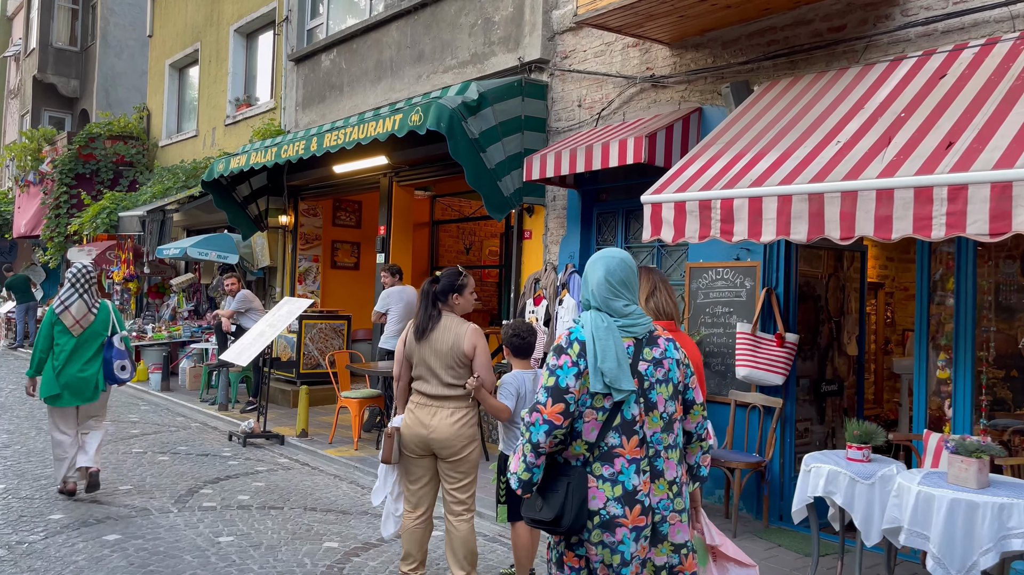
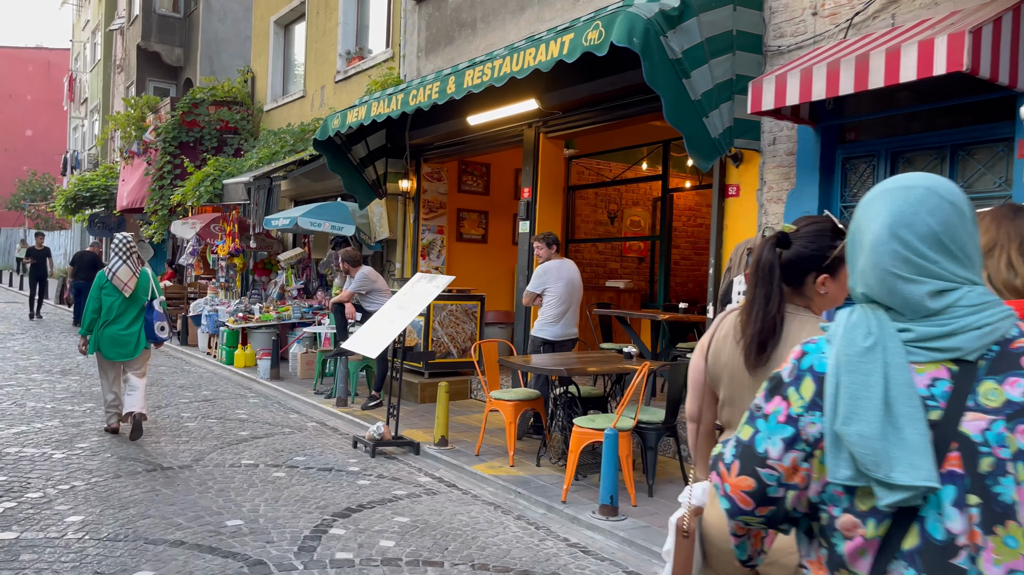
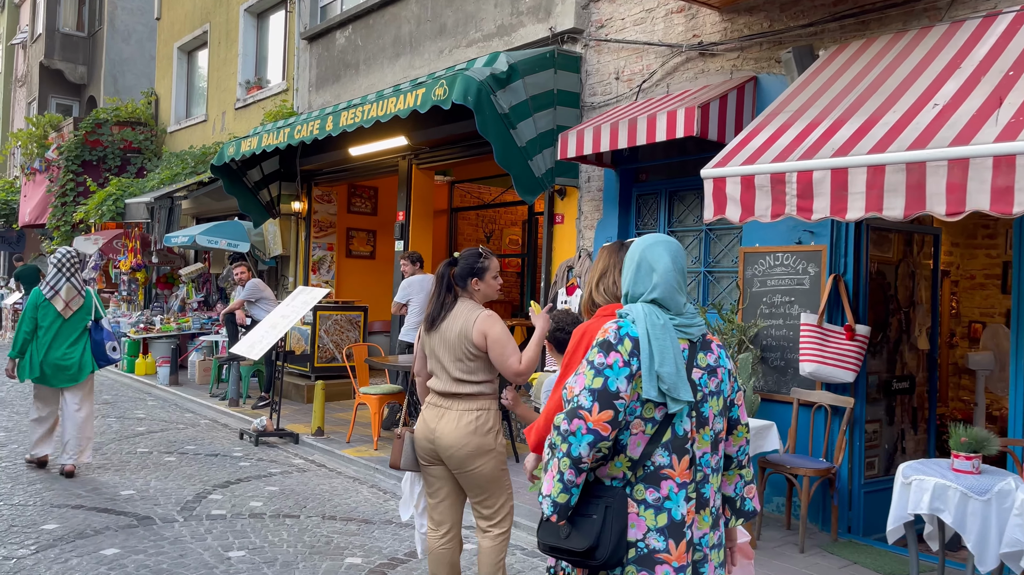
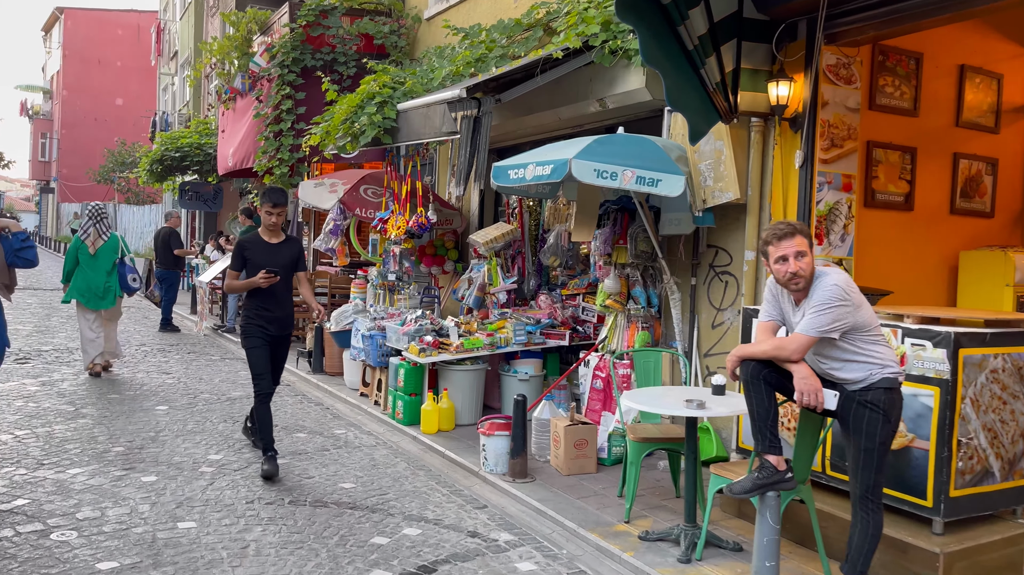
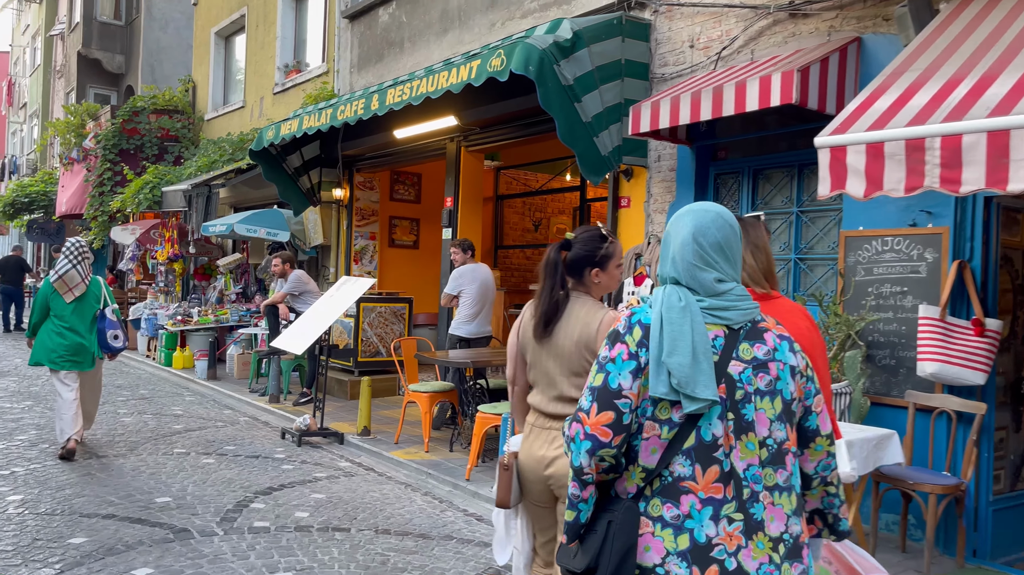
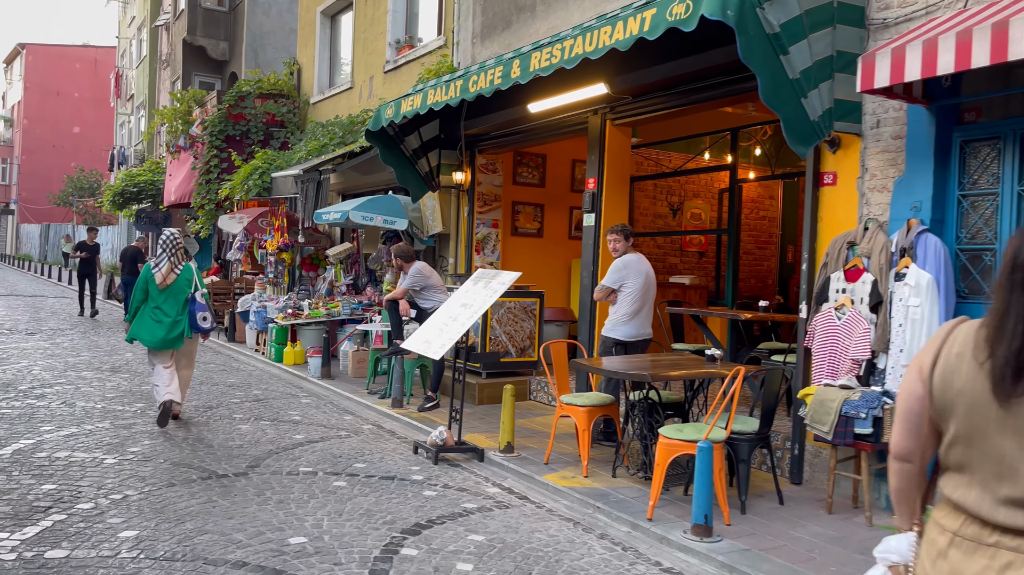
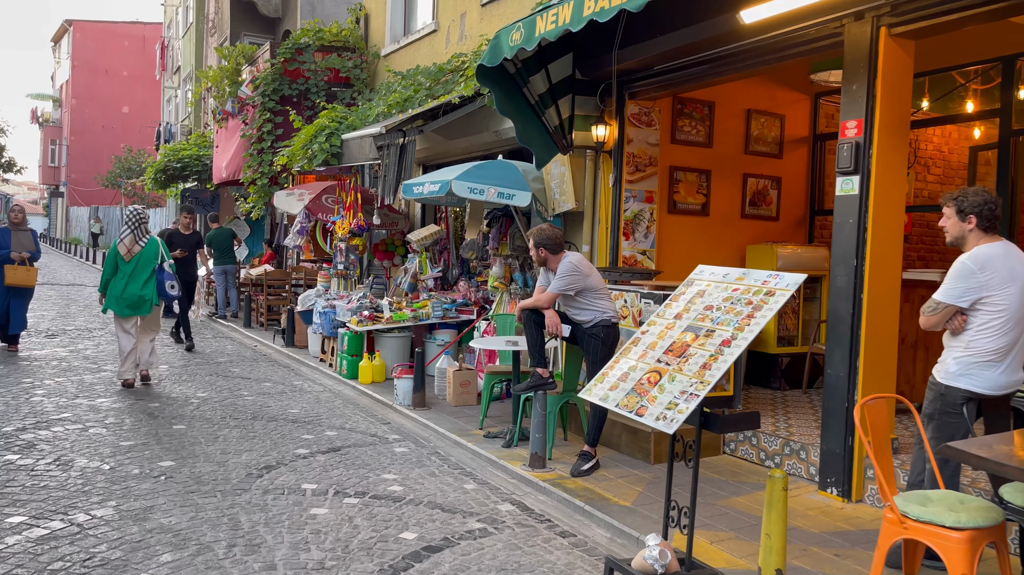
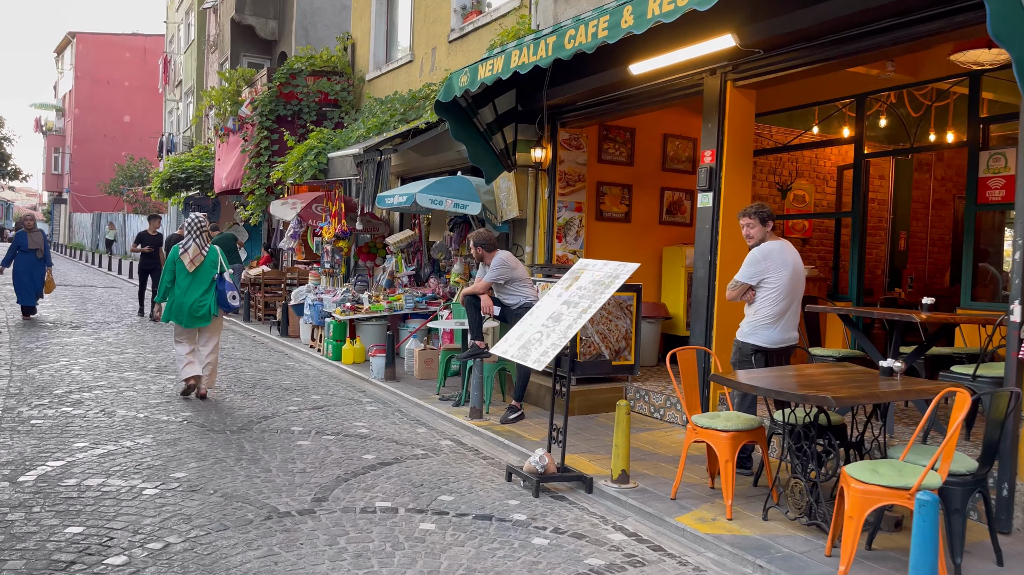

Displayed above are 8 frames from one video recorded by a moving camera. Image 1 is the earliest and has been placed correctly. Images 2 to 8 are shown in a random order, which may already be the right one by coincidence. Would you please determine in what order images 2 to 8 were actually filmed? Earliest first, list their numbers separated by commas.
3, 5, 2, 6, 8, 7, 4
